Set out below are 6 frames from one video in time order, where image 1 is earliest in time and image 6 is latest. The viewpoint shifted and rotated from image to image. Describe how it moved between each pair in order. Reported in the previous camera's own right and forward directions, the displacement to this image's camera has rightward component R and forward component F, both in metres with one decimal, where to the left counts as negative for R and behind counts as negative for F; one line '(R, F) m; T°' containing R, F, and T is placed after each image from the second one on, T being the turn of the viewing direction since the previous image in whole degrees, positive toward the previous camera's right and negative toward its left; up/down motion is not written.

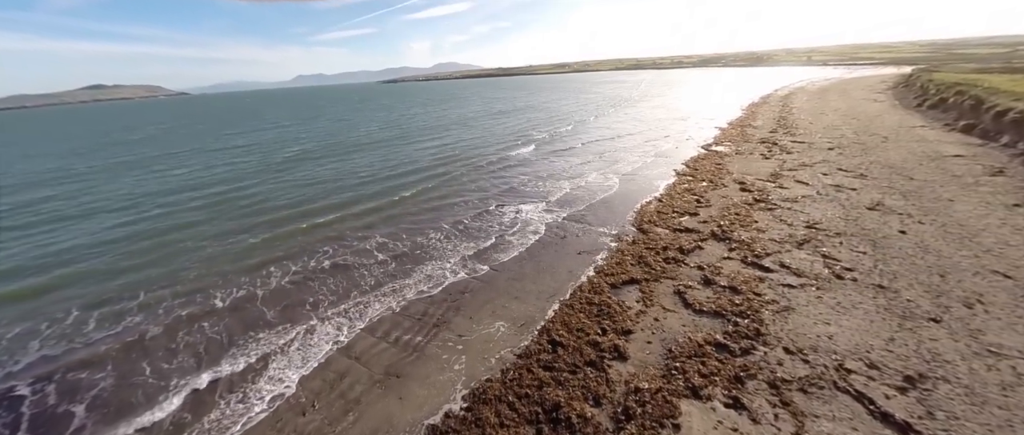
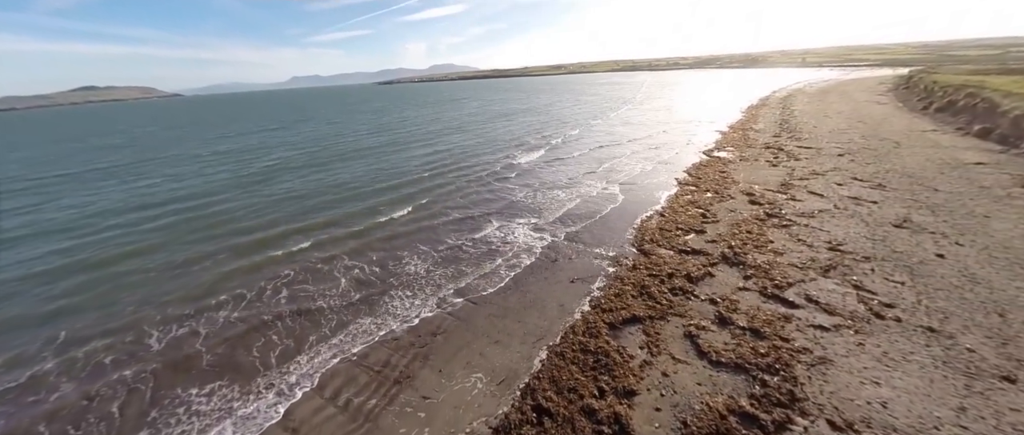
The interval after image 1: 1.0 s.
(+0.5, +1.6) m; +1°
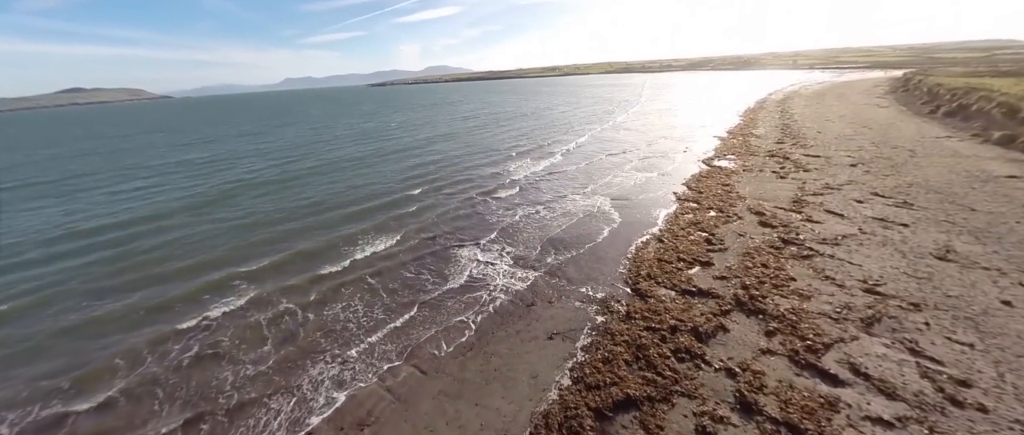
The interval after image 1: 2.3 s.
(+0.9, +2.2) m; +1°
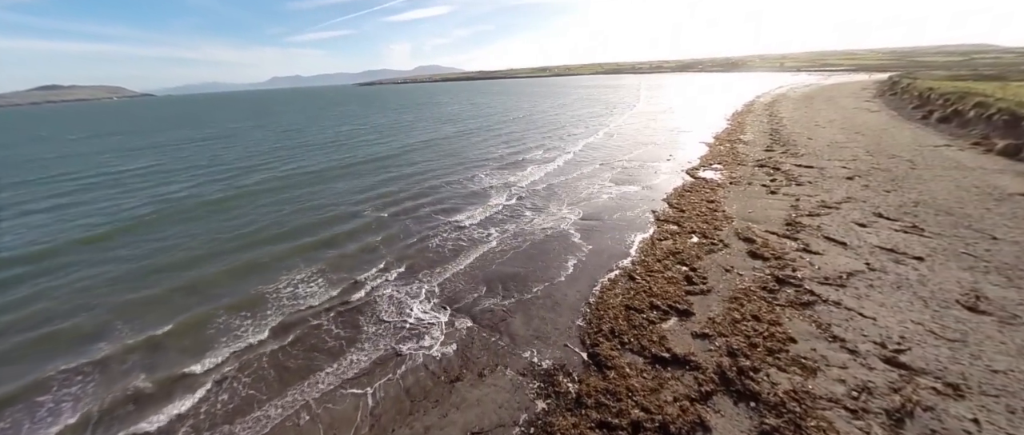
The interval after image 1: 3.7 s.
(+1.8, +2.3) m; +1°
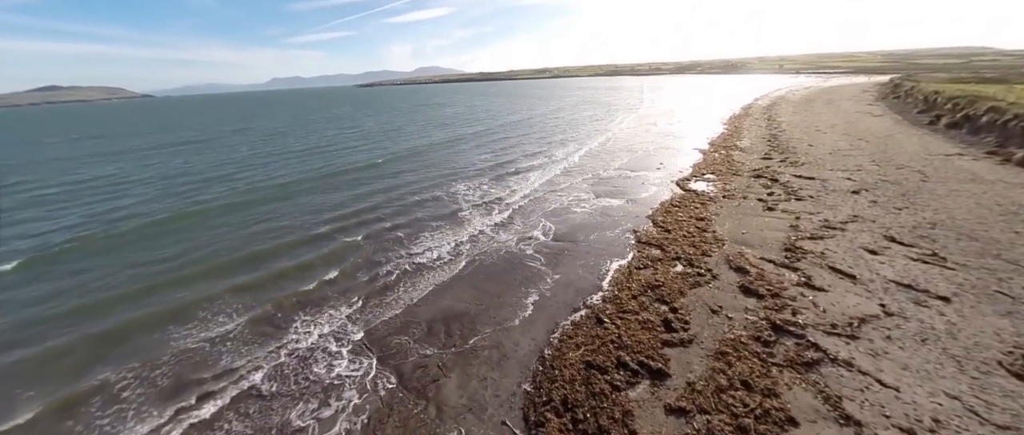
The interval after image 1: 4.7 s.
(+1.6, +1.8) m; 0°
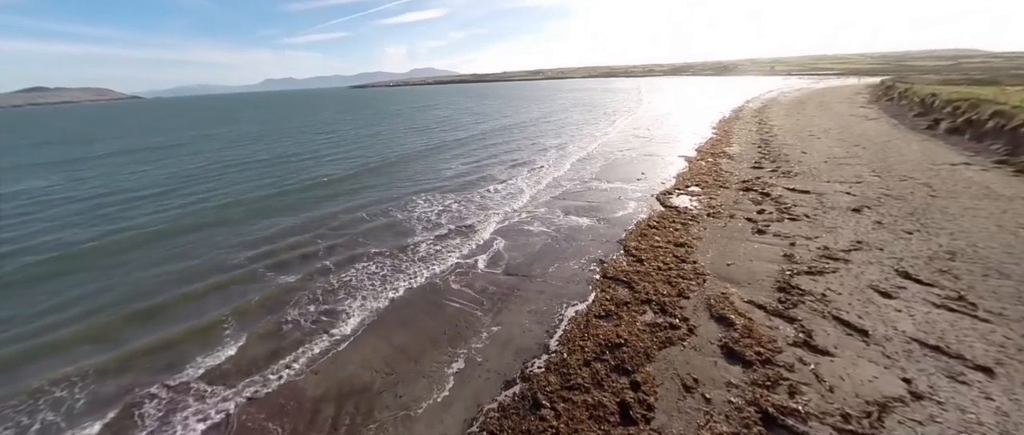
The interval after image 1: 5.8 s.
(+1.9, +2.2) m; +1°
